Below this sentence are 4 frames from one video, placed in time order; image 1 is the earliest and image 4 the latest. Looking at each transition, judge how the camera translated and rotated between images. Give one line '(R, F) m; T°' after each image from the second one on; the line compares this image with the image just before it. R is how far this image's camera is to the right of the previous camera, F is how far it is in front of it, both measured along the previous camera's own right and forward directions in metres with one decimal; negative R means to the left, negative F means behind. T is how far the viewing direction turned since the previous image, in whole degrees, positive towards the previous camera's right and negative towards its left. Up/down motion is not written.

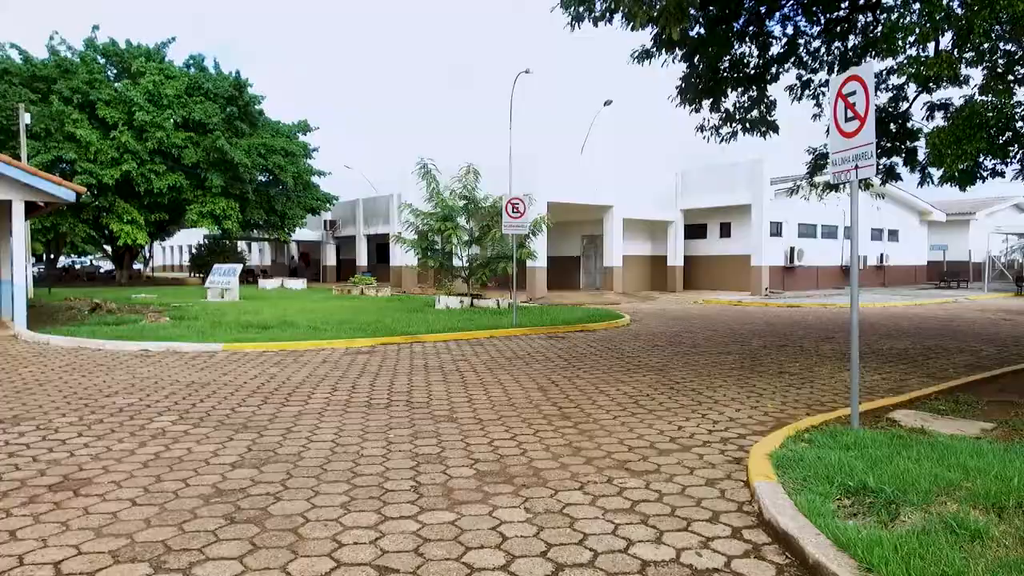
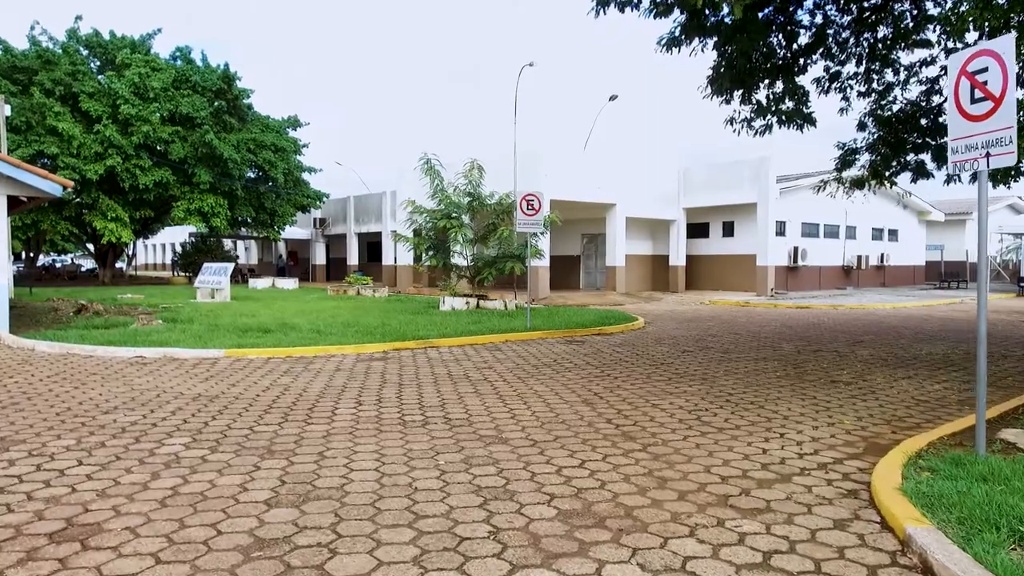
(-0.5, +0.6) m; +1°
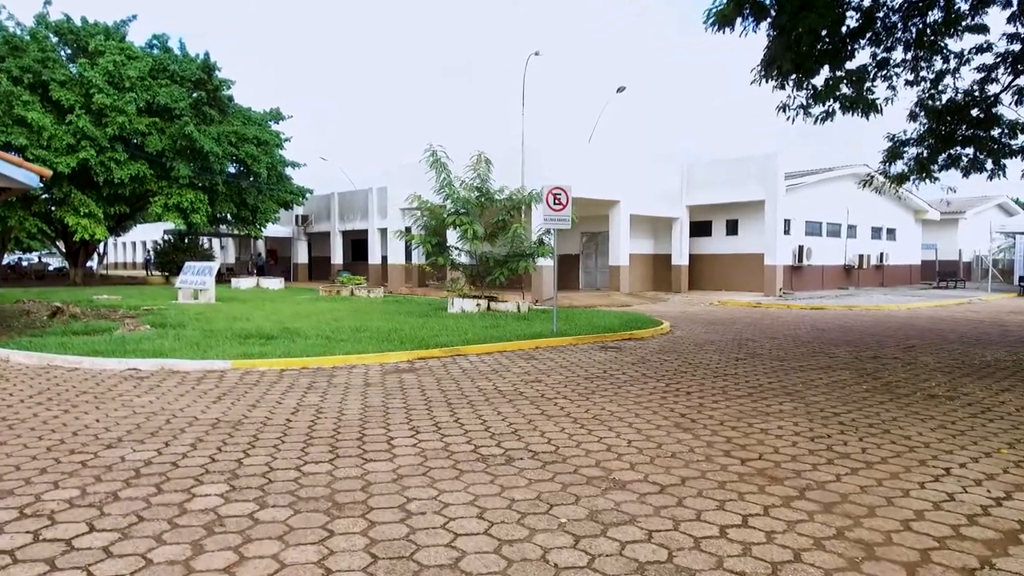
(-0.7, +0.9) m; +2°
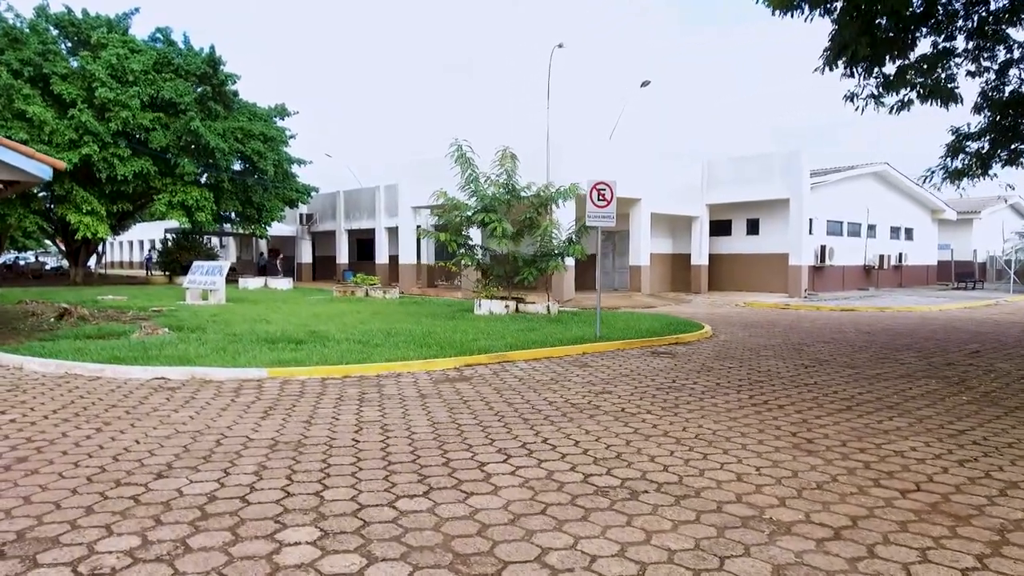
(-0.6, +0.6) m; 0°
